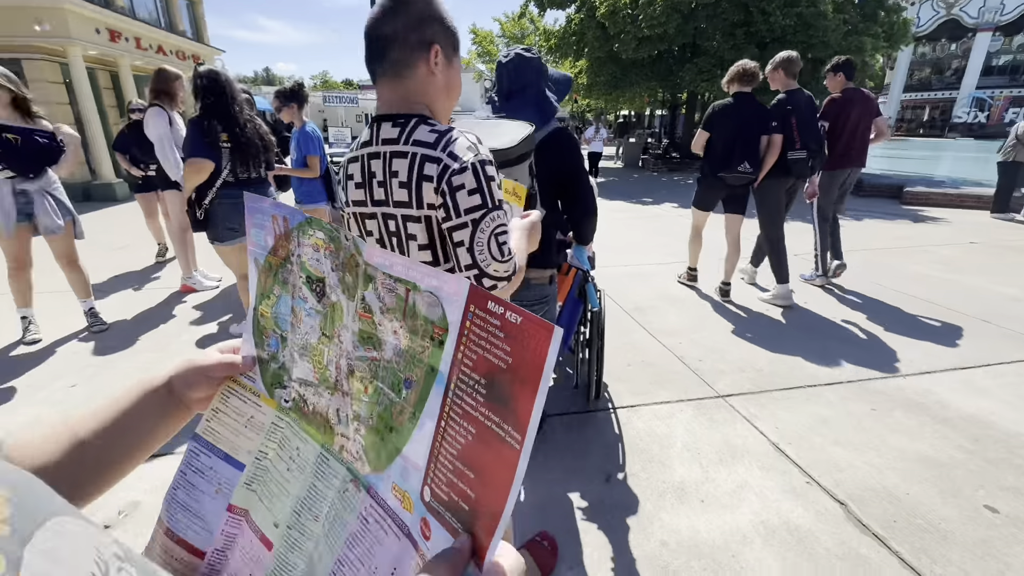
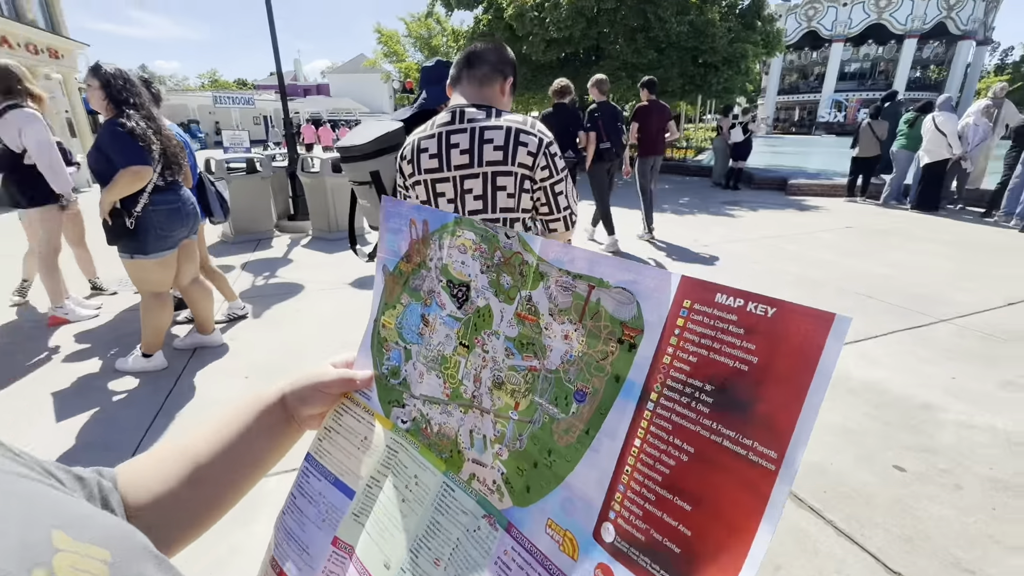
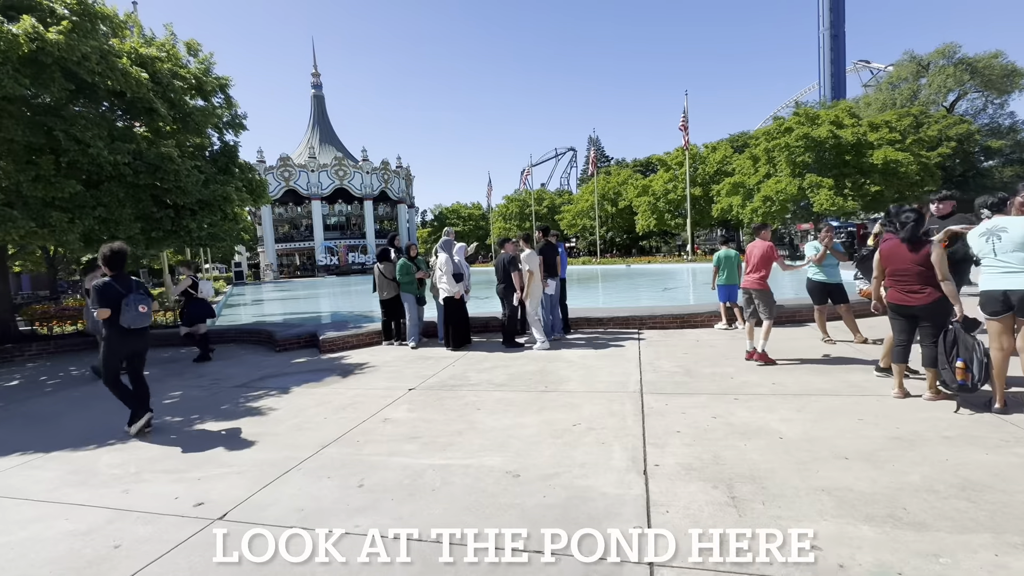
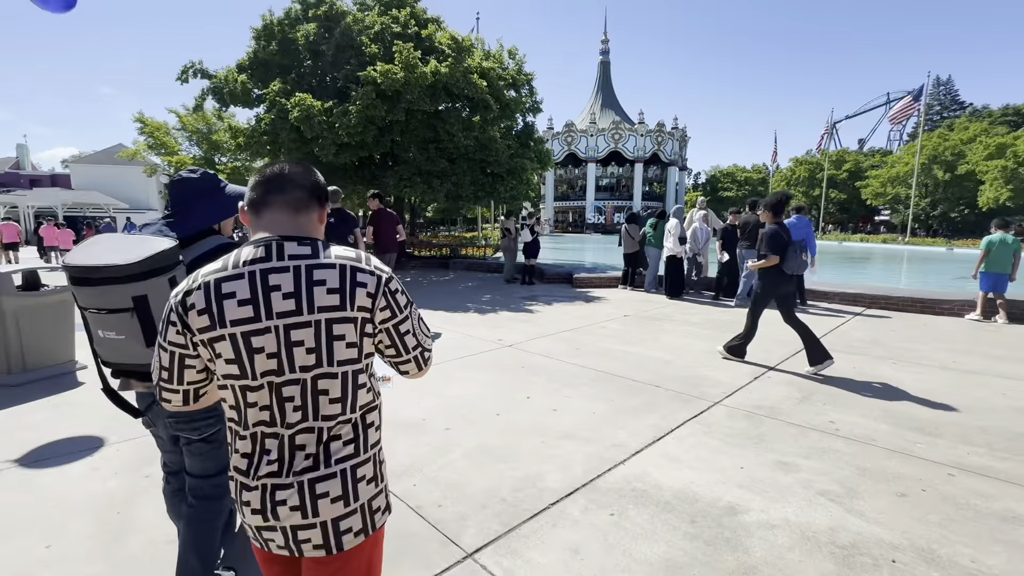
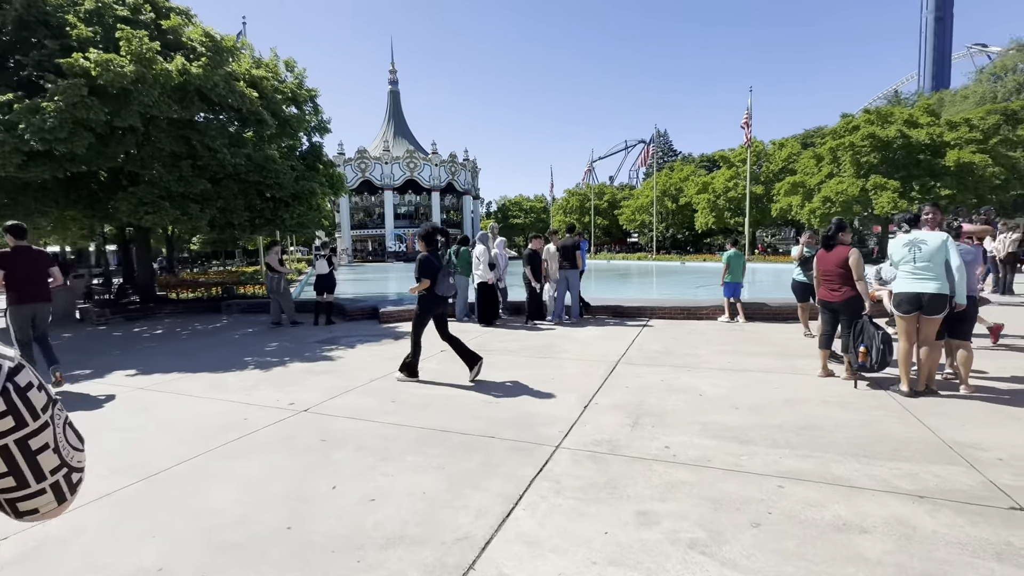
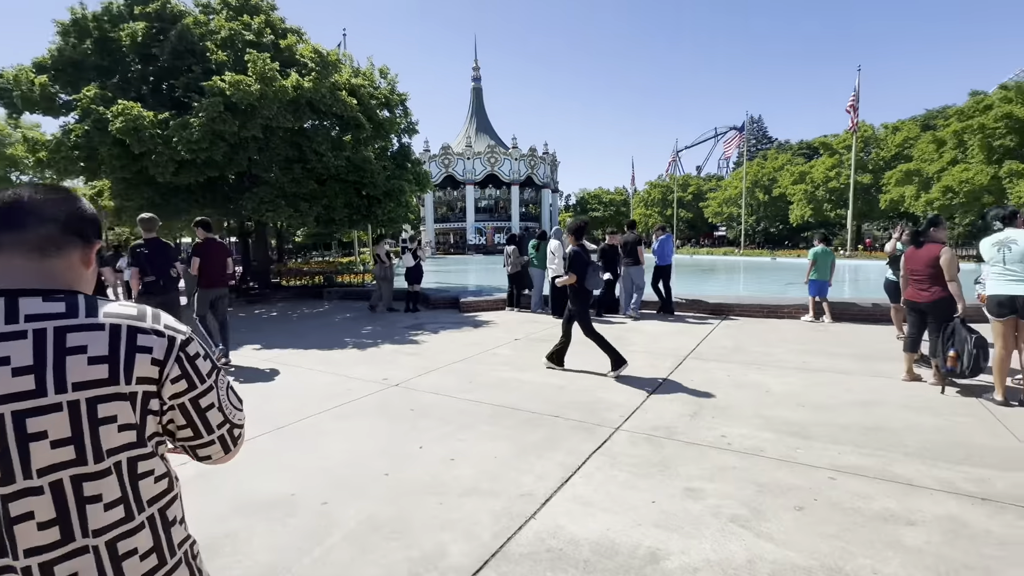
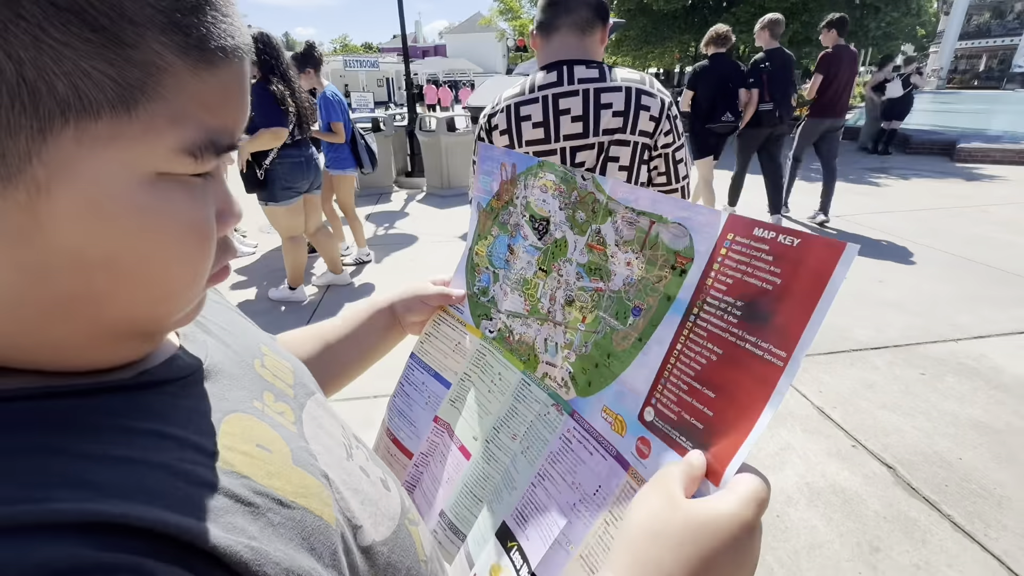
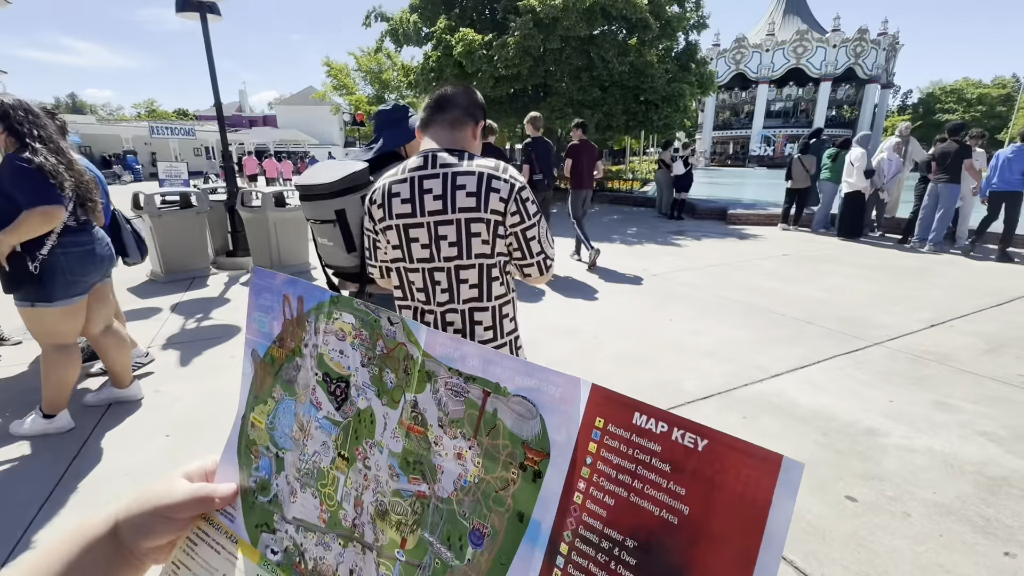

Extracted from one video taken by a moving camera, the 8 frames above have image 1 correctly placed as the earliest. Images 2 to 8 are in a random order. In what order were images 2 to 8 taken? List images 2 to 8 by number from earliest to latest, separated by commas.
7, 2, 8, 4, 6, 5, 3
